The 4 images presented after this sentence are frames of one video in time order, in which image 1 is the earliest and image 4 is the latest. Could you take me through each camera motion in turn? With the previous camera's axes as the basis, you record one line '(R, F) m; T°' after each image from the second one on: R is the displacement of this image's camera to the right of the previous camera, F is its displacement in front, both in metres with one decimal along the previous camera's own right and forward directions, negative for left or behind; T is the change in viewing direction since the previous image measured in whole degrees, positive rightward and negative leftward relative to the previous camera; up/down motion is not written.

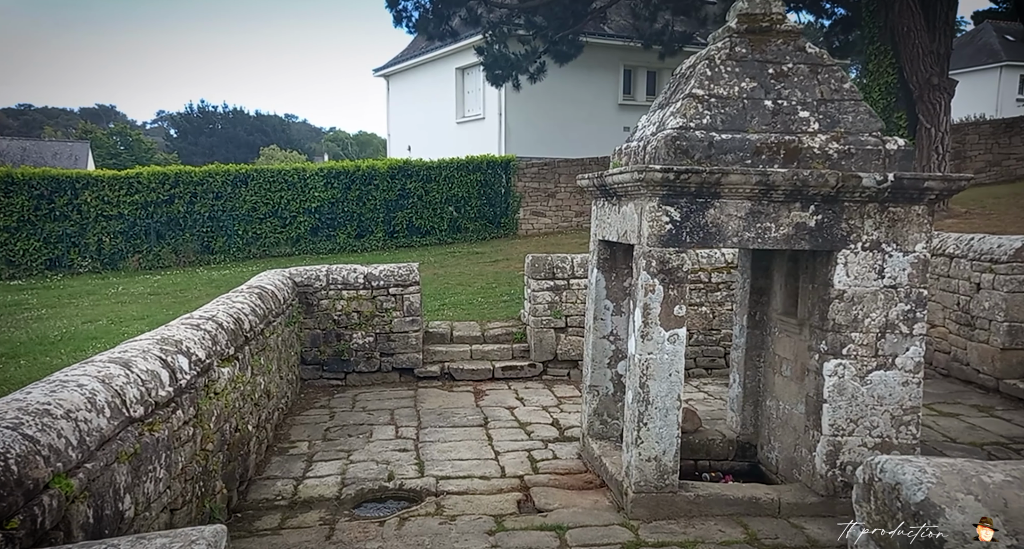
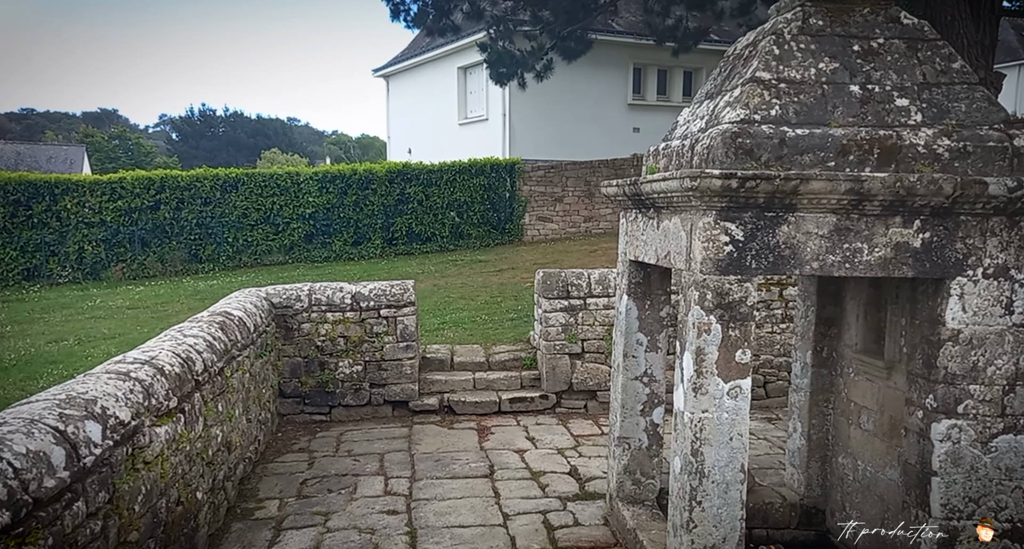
(0.0, +1.0) m; 0°
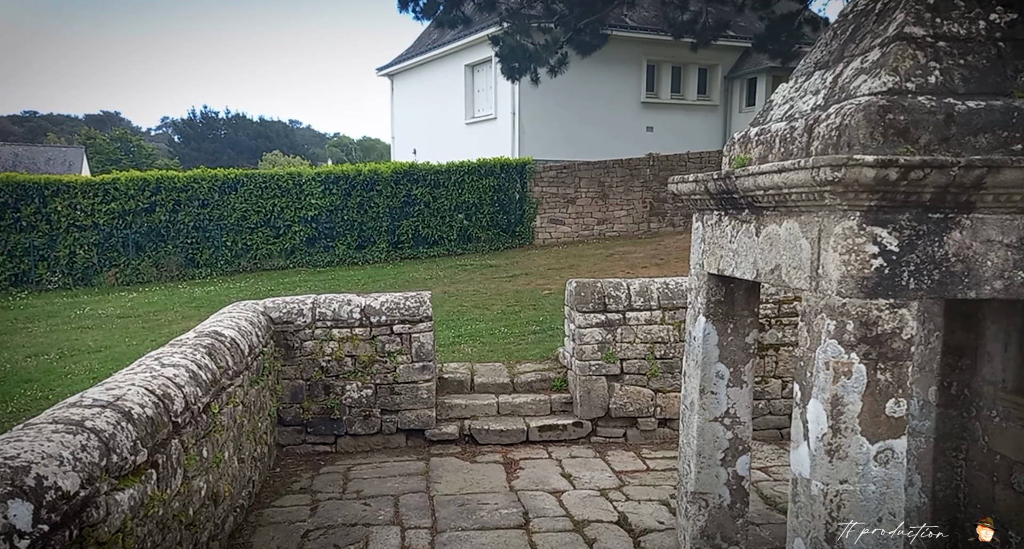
(-0.2, +0.9) m; 0°
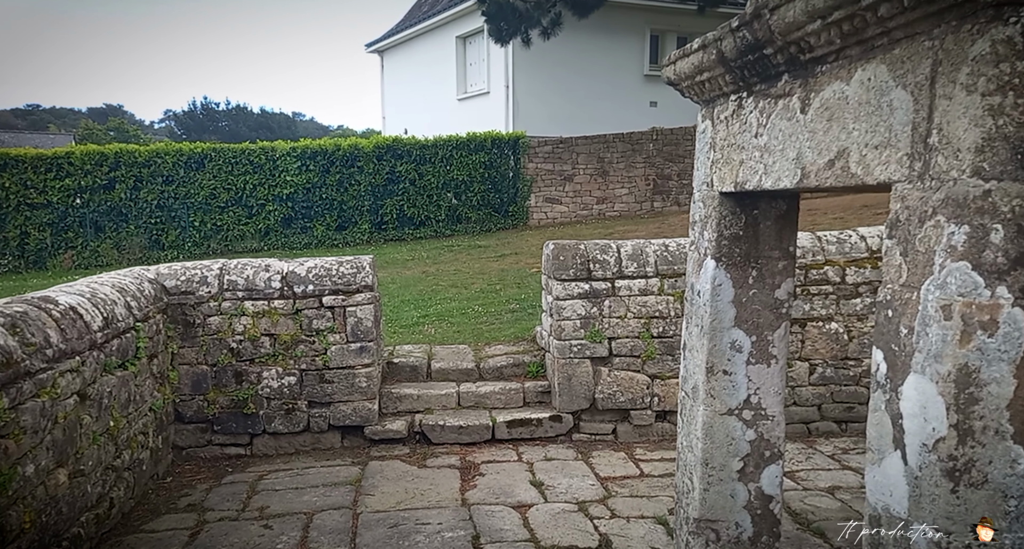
(+0.3, +1.2) m; 0°
